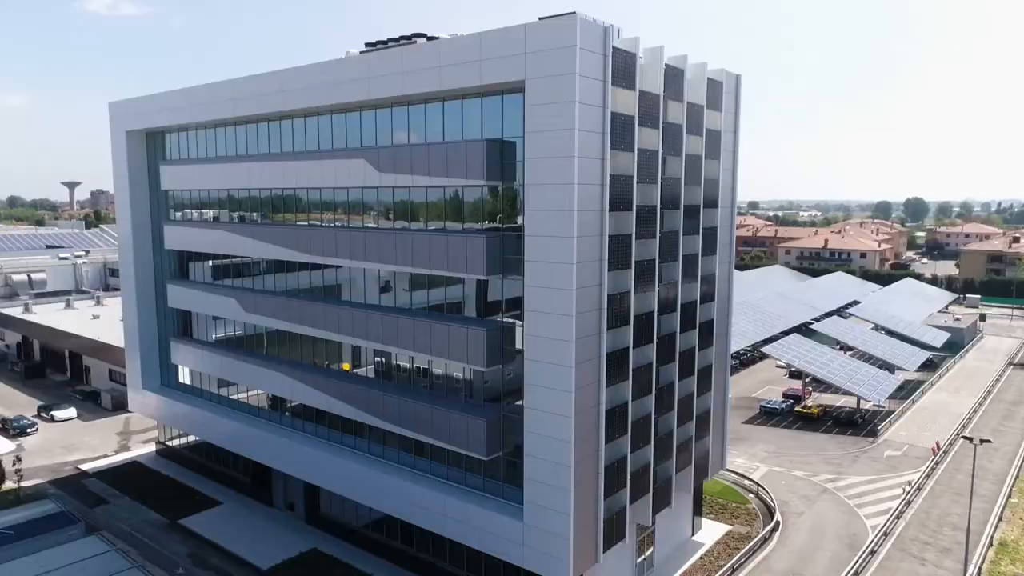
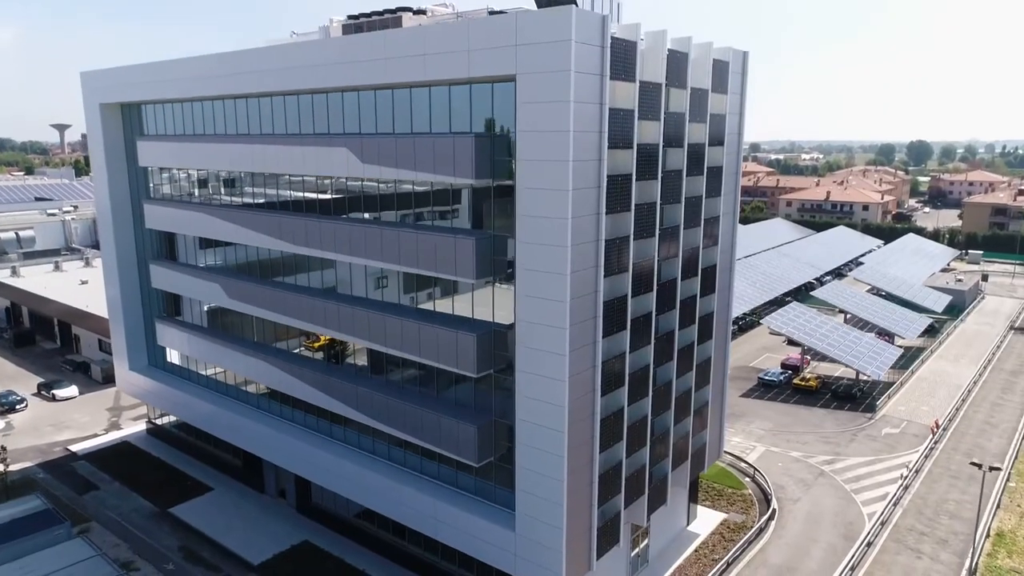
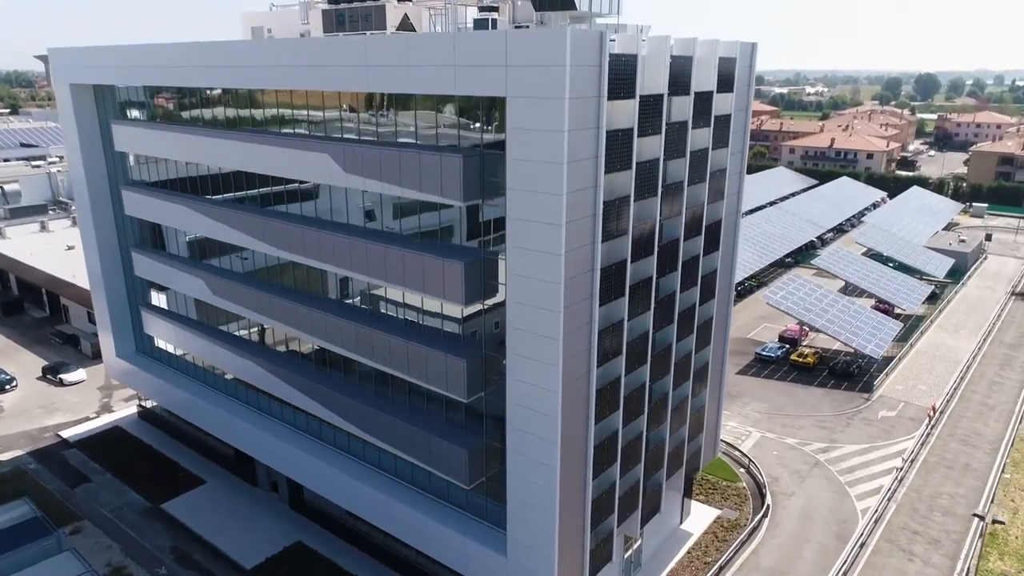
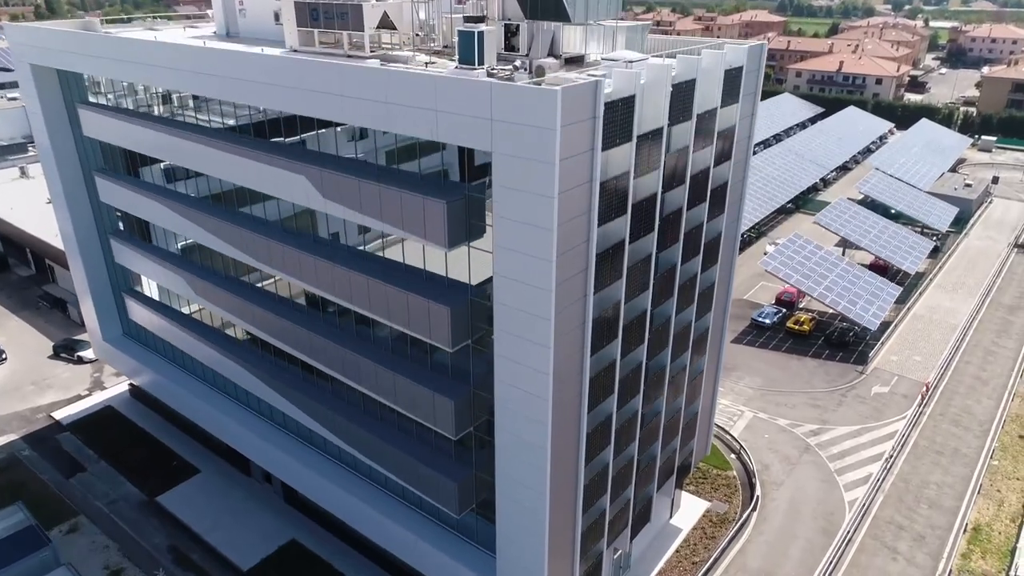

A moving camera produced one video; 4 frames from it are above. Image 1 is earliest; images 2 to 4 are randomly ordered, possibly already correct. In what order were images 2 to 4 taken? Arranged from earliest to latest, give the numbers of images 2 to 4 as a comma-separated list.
2, 3, 4
